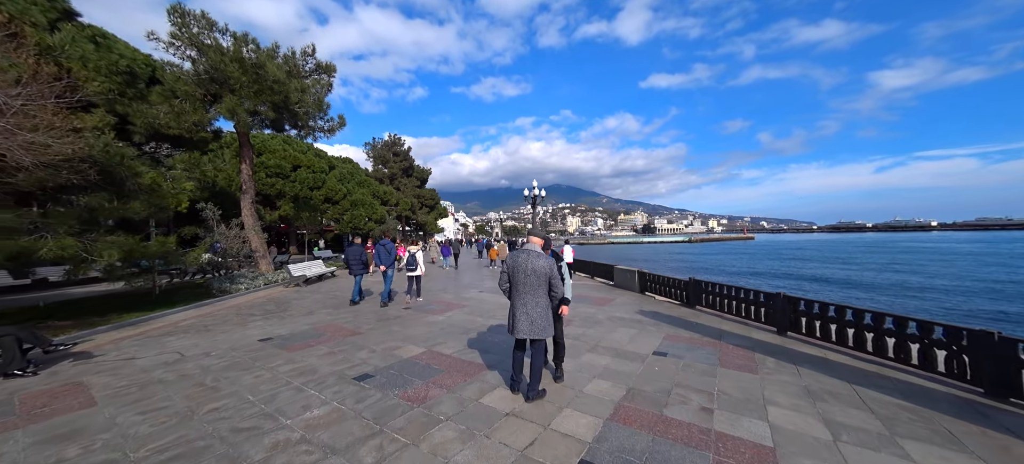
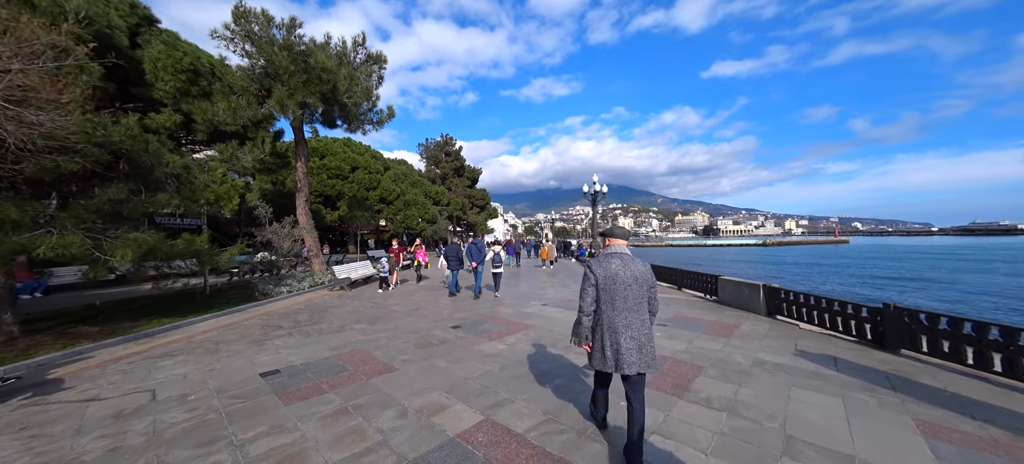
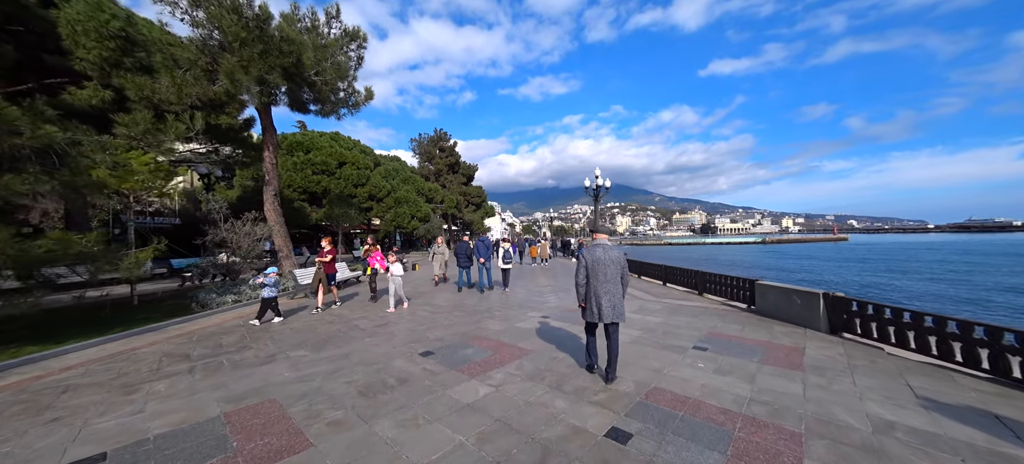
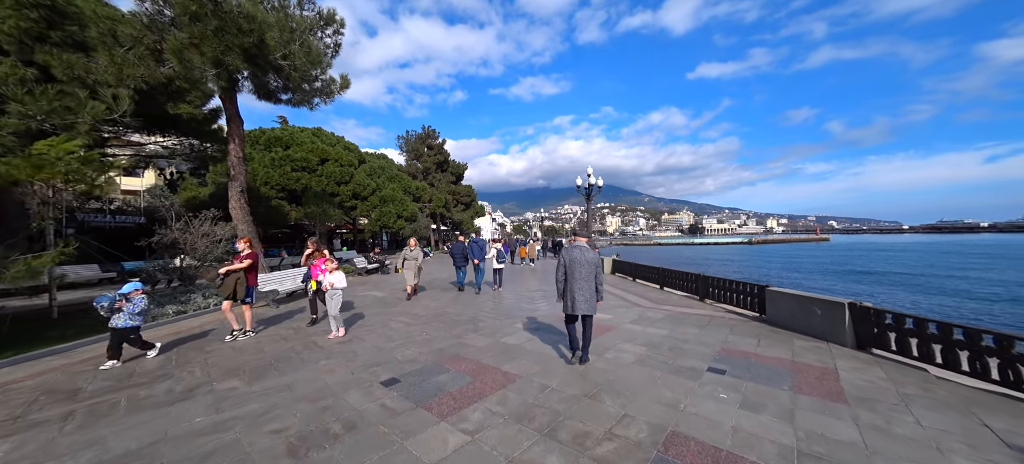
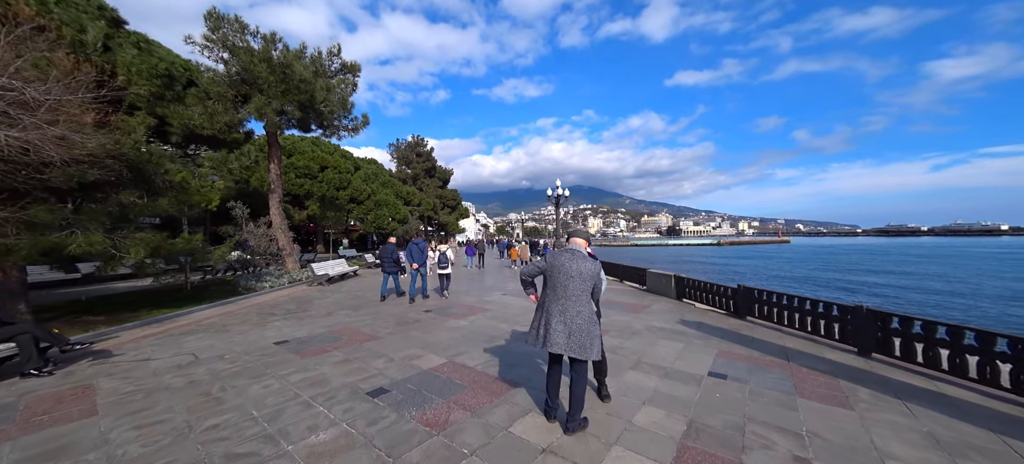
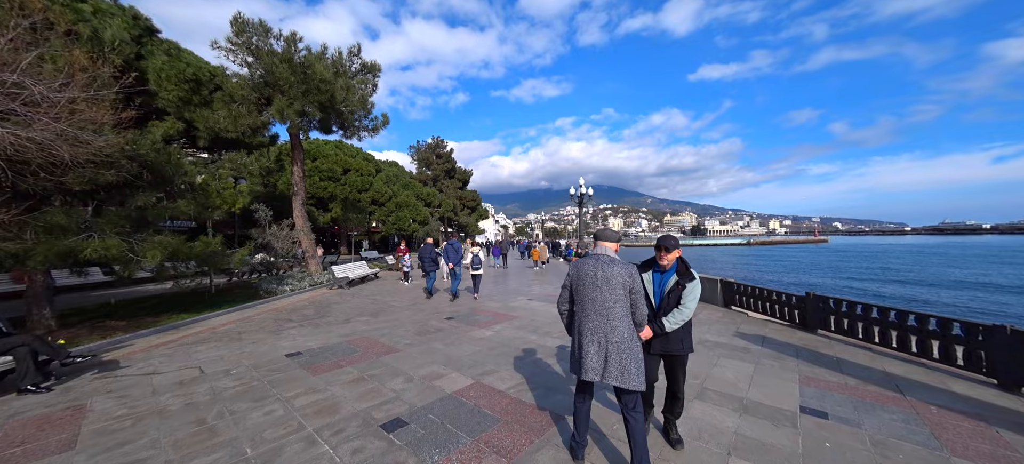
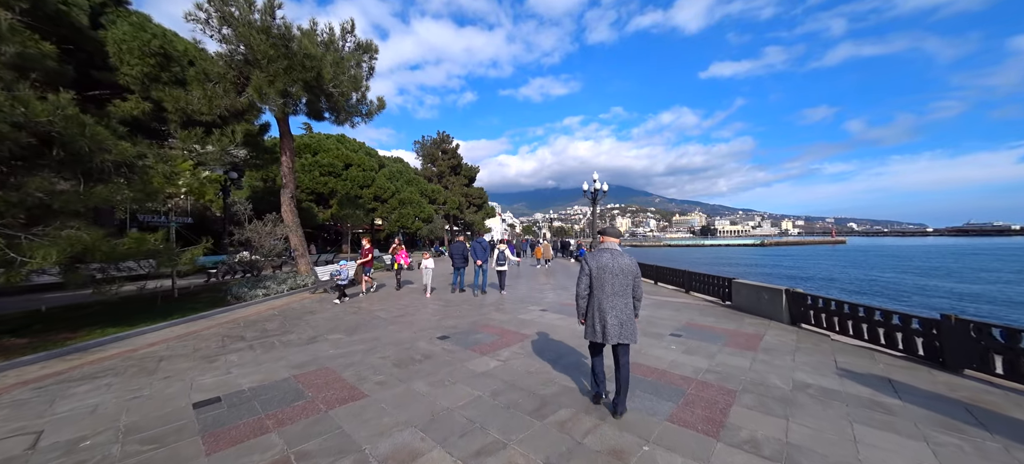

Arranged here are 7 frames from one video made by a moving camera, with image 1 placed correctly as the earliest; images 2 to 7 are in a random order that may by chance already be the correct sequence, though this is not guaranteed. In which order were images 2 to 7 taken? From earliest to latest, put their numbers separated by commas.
5, 6, 2, 7, 3, 4
